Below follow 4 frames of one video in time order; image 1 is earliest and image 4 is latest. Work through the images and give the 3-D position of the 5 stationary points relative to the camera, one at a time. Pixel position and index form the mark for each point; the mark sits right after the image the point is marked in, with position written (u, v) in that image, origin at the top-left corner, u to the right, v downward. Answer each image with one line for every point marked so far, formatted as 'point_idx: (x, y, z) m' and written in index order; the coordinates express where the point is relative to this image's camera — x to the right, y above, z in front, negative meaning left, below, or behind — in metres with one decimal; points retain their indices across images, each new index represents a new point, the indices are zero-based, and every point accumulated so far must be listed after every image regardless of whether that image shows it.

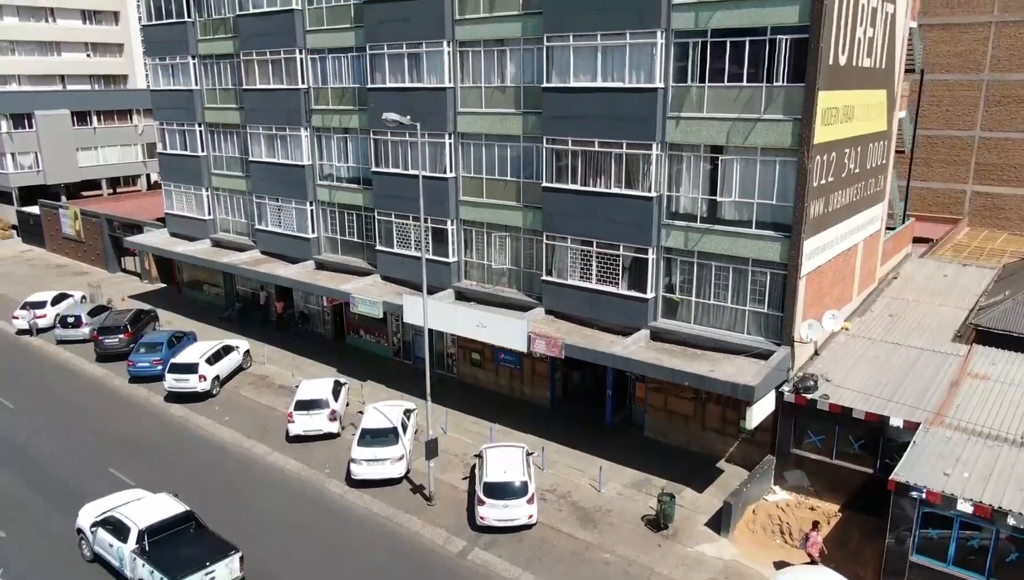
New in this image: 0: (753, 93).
0: (+8.0, +6.5, +18.5) m
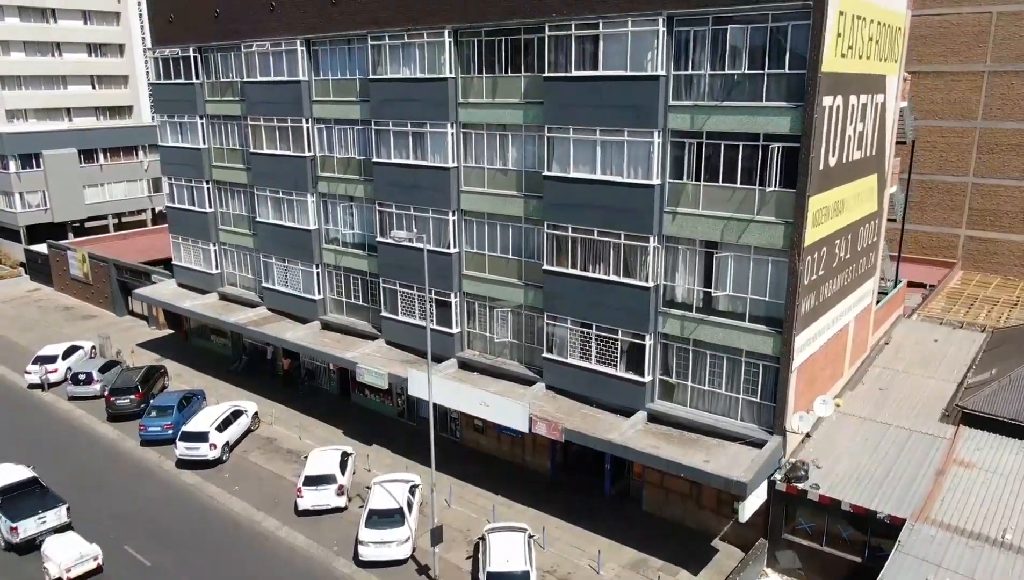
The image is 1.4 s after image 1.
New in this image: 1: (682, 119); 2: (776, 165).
0: (+8.1, +3.3, +19.2) m
1: (+6.0, +6.0, +19.7) m
2: (+8.8, +4.2, +18.7) m
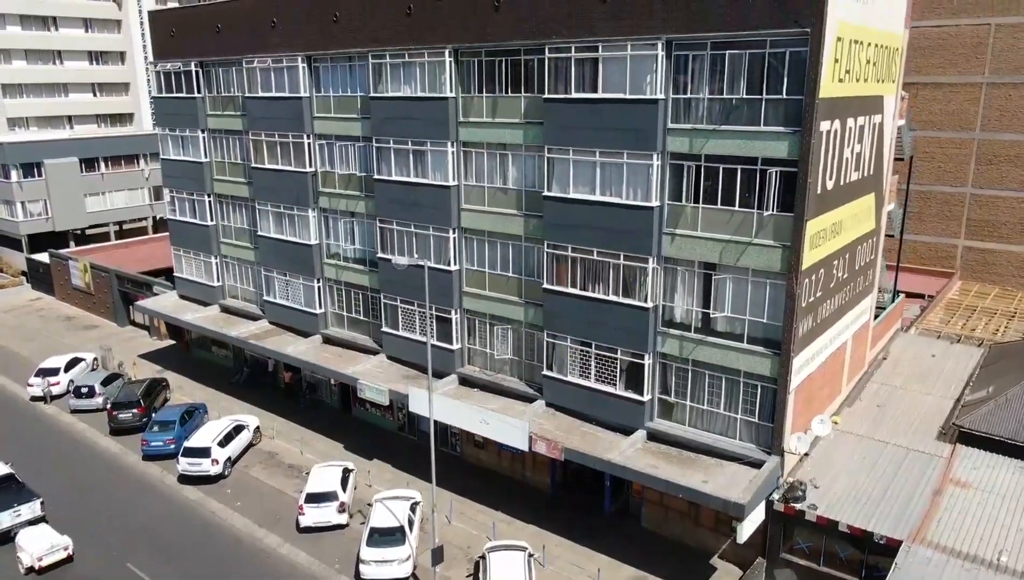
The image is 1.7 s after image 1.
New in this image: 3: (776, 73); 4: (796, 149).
0: (+8.1, +2.5, +19.4) m
1: (+6.0, +5.3, +19.9) m
2: (+8.8, +3.4, +18.8) m
3: (+8.6, +7.1, +18.3) m
4: (+9.3, +4.6, +18.3) m
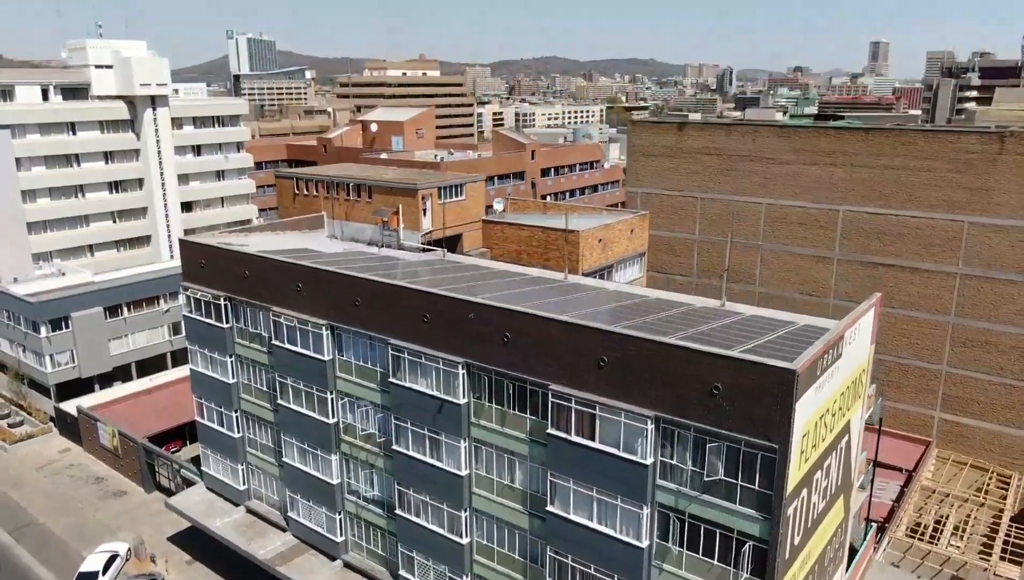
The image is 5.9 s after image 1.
0: (+8.4, -11.2, +22.2) m
1: (+6.3, -8.4, +22.7) m
2: (+9.1, -10.3, +21.6) m
3: (+8.9, -6.6, +21.0) m
4: (+9.6, -9.1, +21.0) m
